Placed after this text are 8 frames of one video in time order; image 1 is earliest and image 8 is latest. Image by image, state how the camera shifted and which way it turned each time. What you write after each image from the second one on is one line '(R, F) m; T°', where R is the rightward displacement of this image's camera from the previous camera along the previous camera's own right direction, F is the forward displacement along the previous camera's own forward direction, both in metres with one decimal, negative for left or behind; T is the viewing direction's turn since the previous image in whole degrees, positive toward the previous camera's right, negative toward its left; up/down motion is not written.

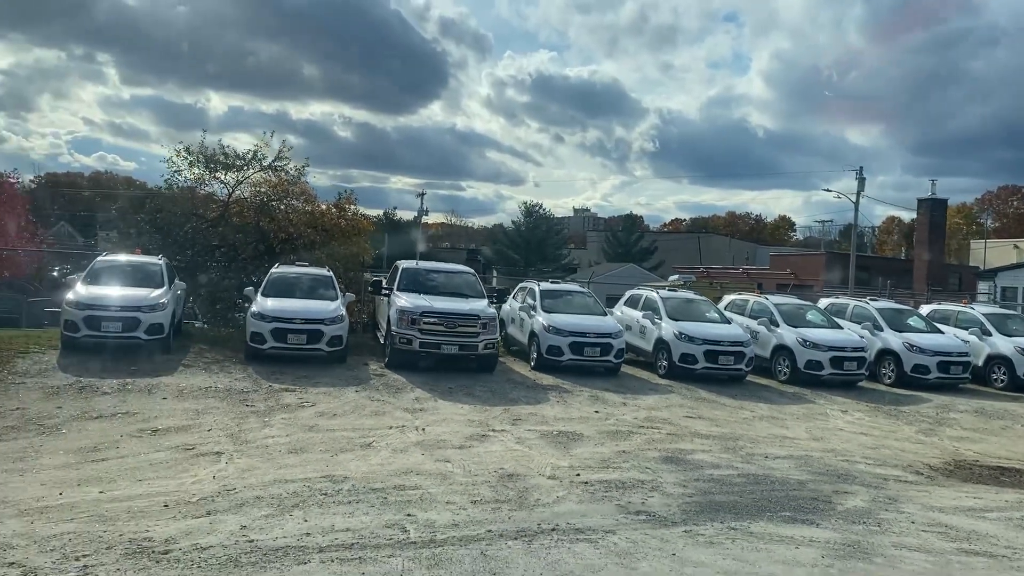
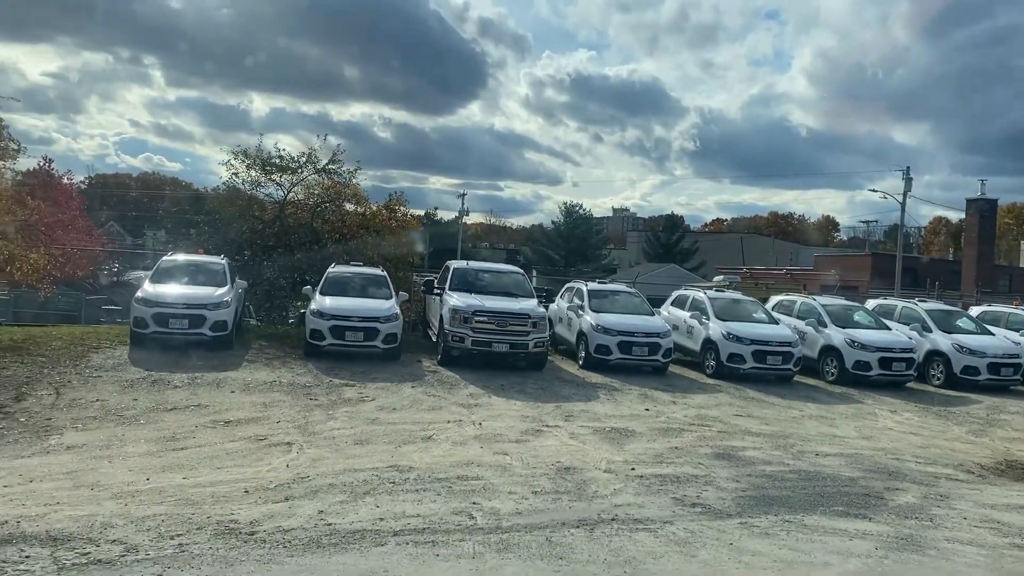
(-0.2, -0.3) m; -3°
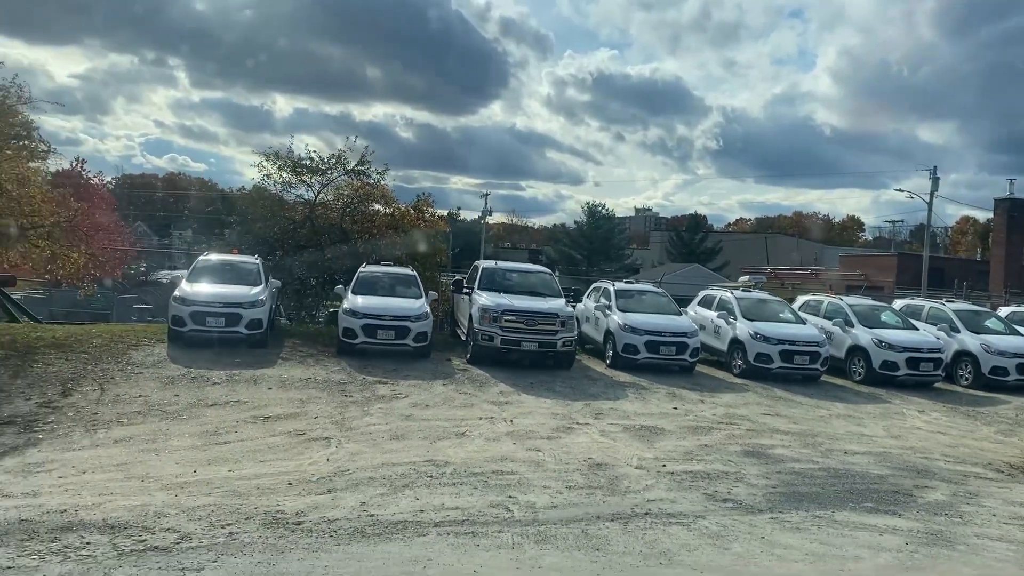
(-0.1, -0.2) m; -1°
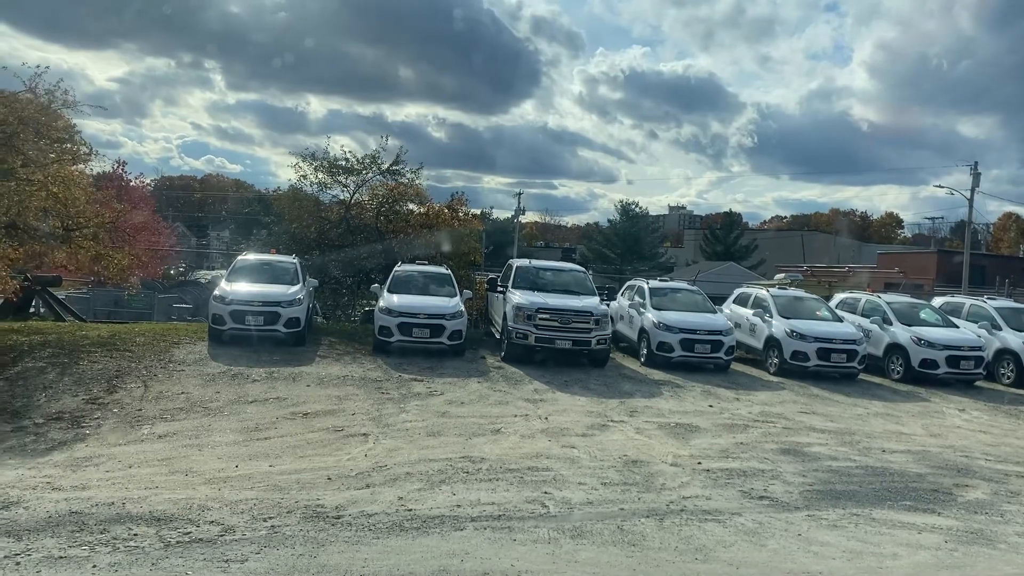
(0.0, -0.1) m; -2°
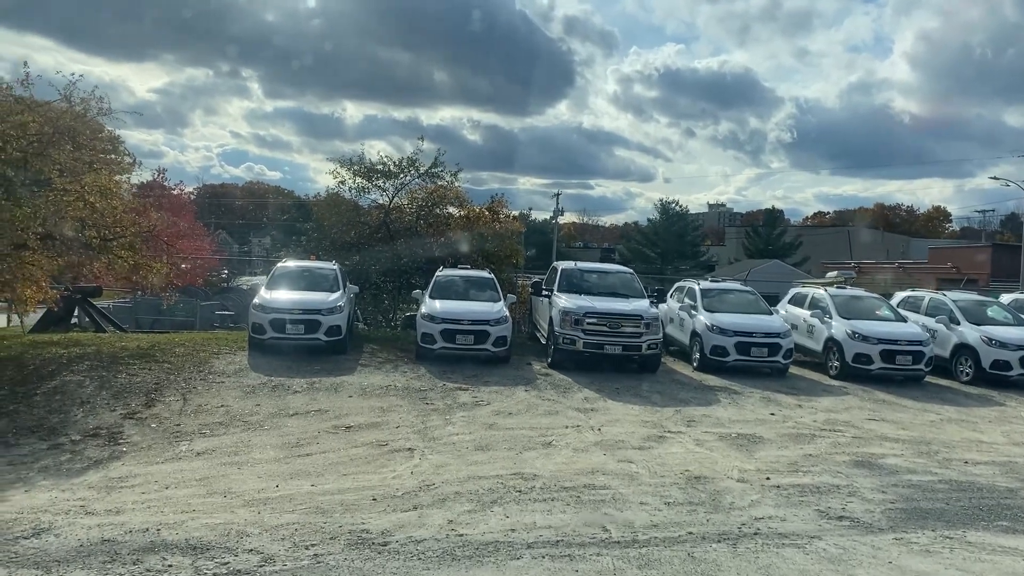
(-0.1, +0.5) m; -2°
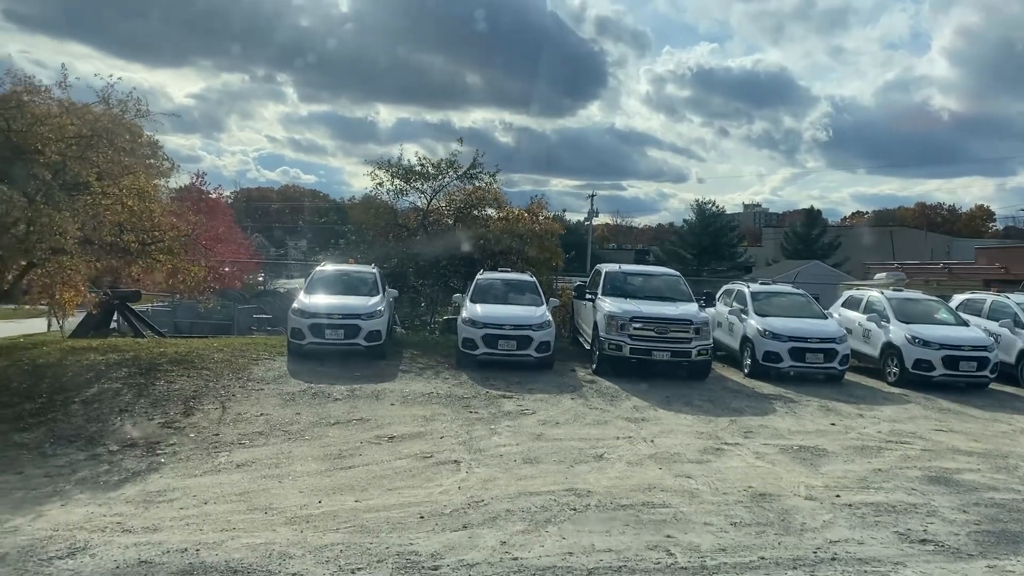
(-0.2, +0.4) m; -2°
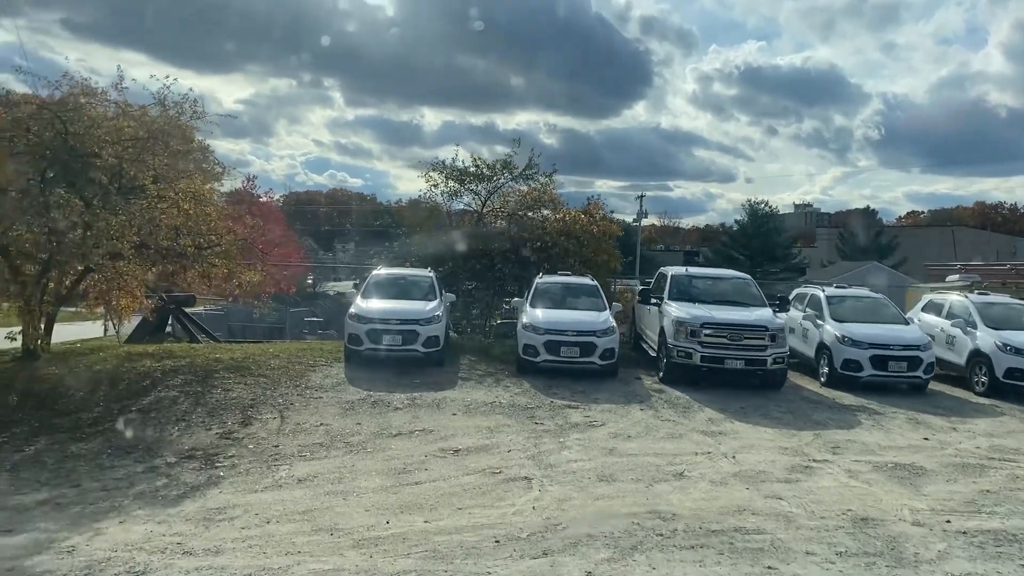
(-0.3, +0.5) m; -3°
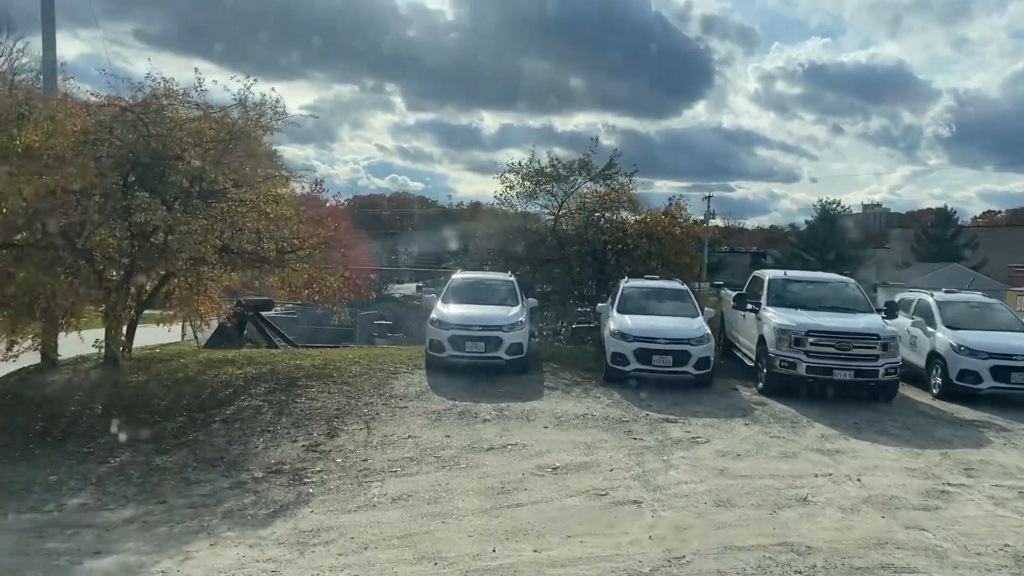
(-0.4, +0.6) m; -4°
